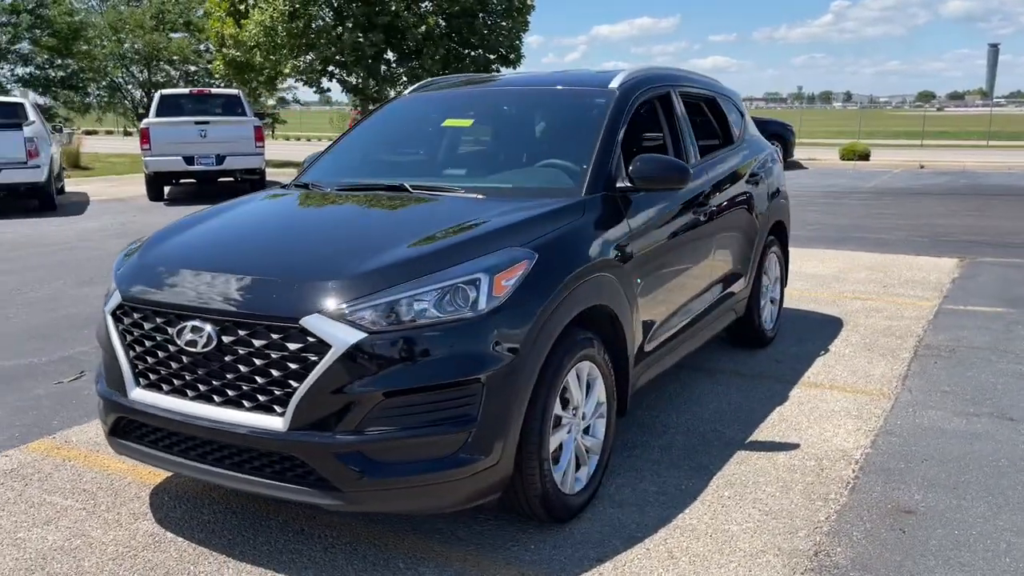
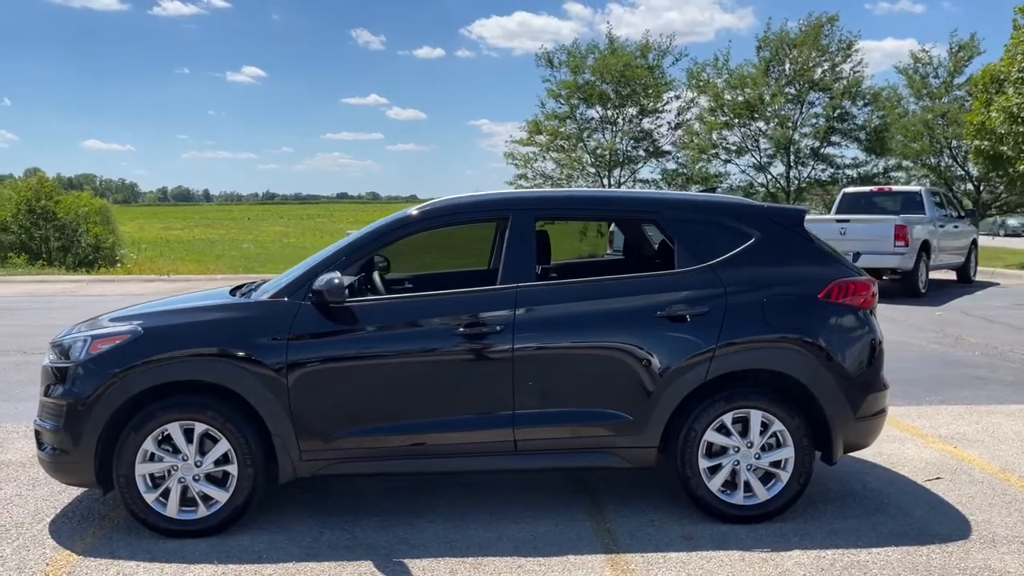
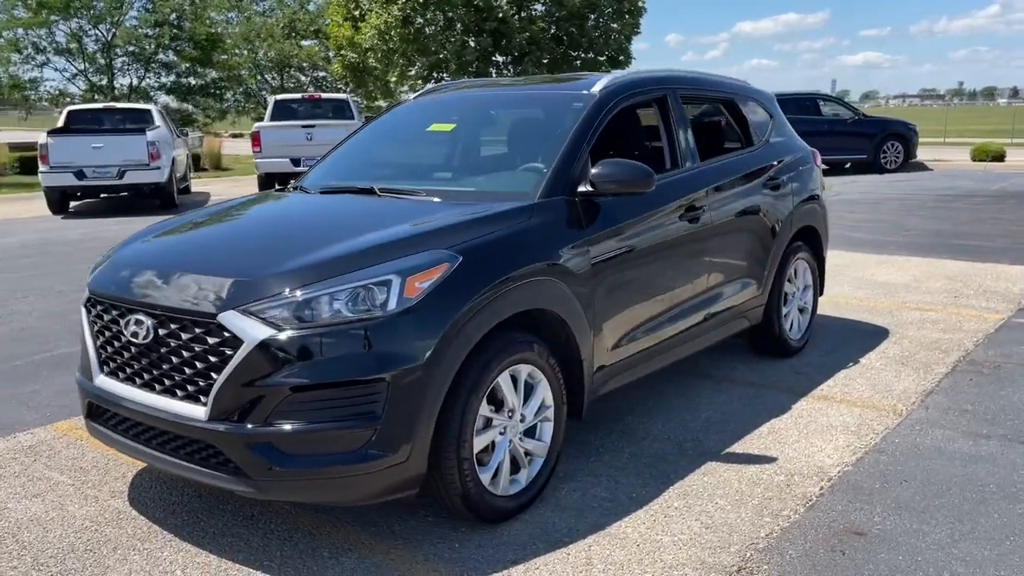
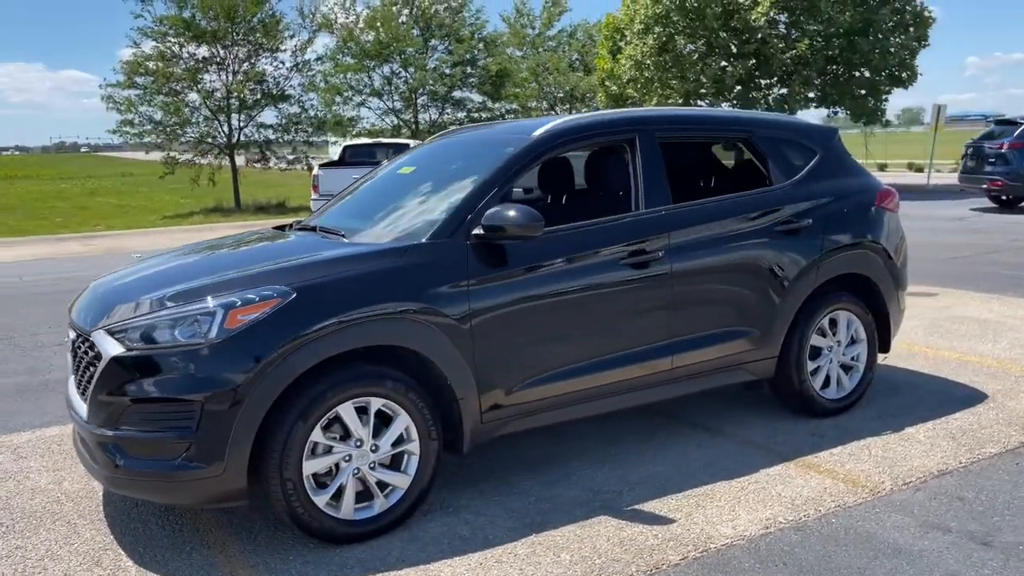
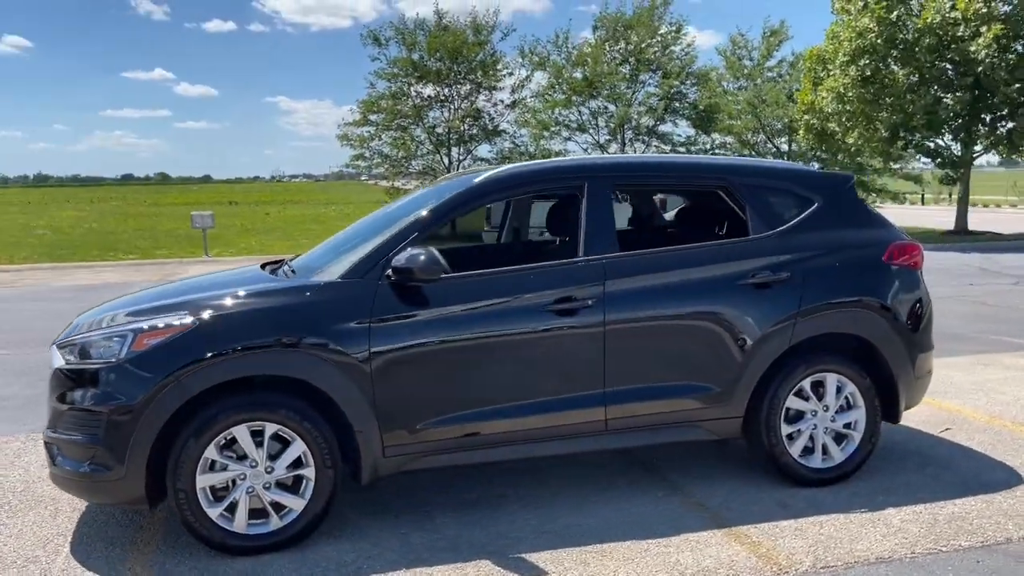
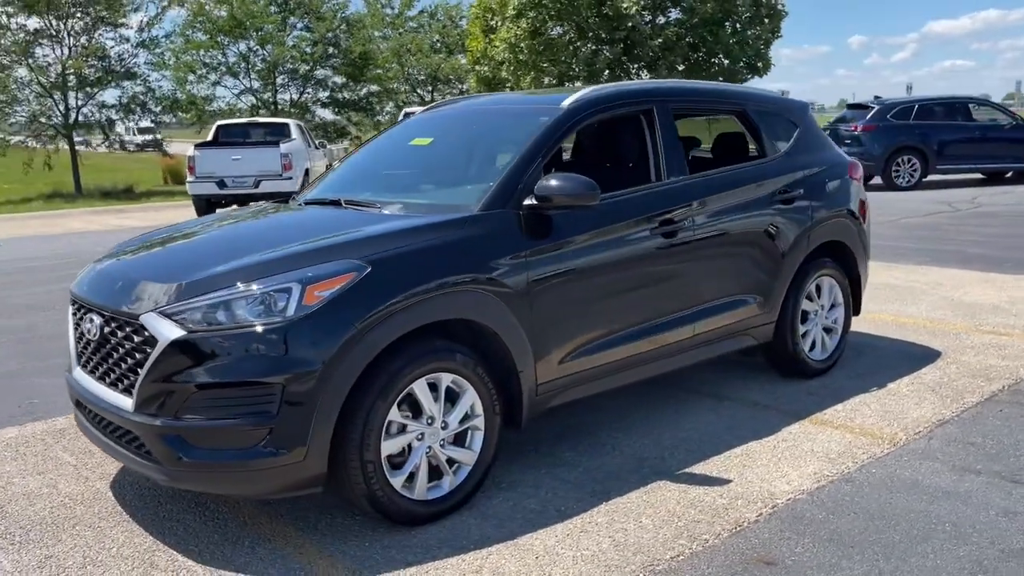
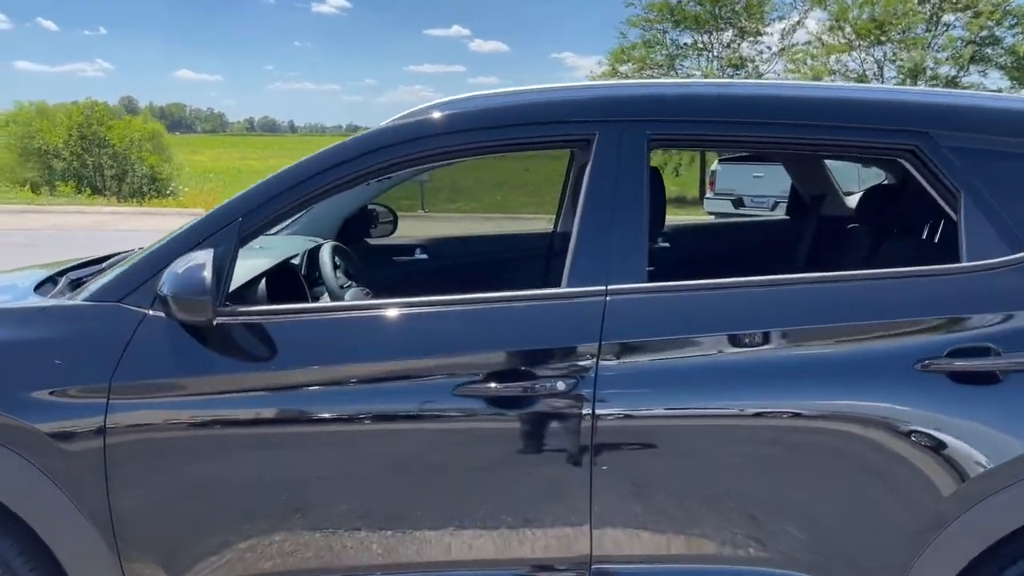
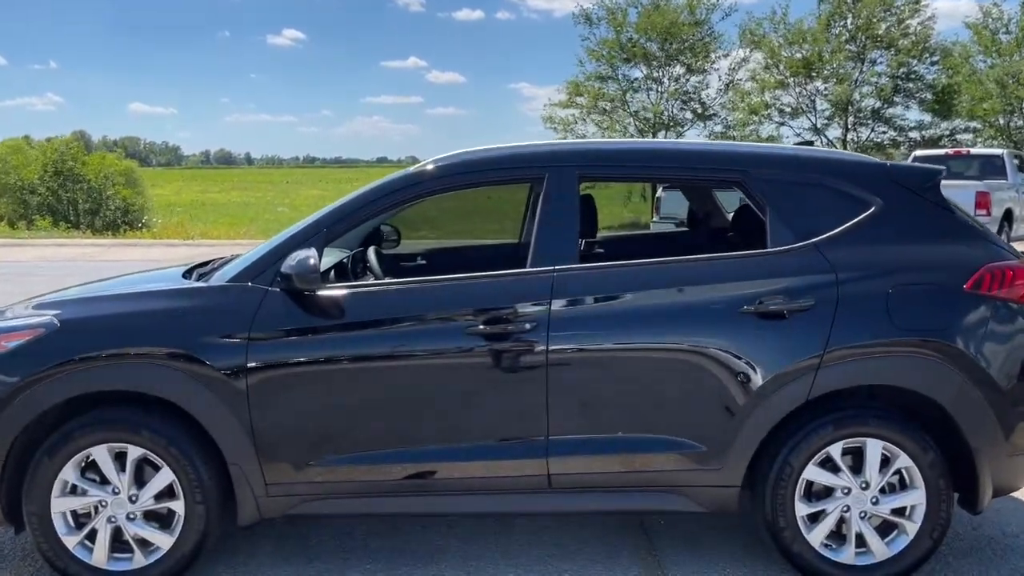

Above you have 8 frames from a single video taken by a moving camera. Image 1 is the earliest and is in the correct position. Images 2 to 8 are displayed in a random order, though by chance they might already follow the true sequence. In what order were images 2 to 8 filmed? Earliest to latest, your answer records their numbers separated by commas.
3, 6, 4, 5, 2, 8, 7
